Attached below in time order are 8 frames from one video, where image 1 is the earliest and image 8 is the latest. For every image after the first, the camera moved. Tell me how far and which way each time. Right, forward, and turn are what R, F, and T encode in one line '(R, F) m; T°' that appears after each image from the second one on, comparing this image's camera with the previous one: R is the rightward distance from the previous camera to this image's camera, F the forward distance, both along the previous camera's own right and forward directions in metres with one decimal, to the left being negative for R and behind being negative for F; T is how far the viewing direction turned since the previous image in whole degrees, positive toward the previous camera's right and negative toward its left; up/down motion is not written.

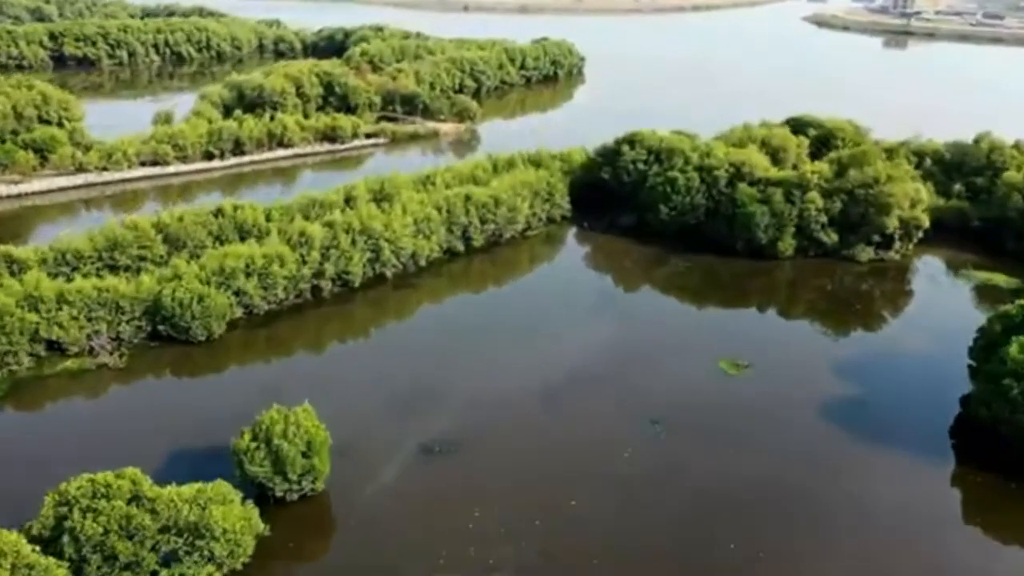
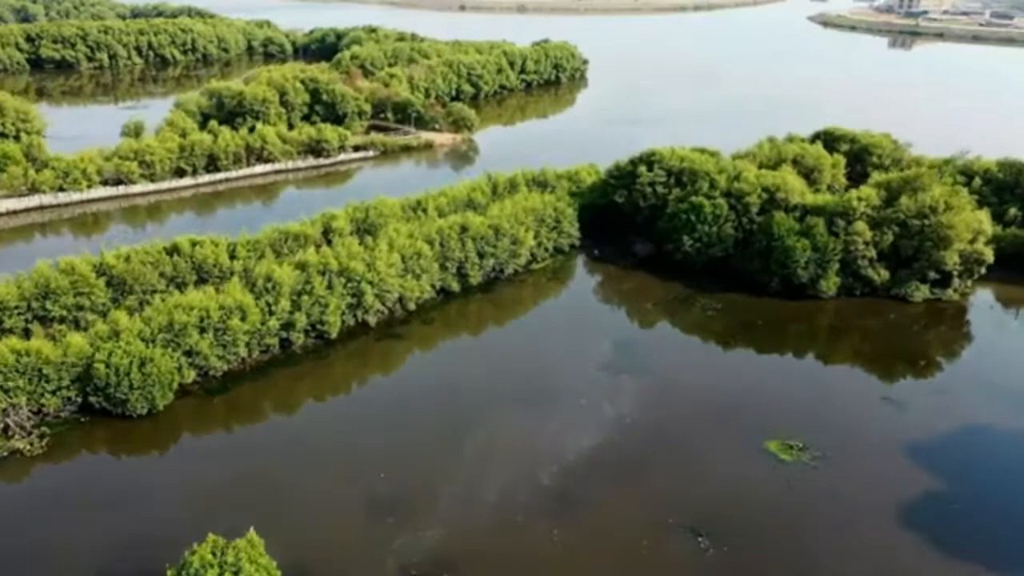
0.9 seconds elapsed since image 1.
(-0.2, +5.3) m; 0°
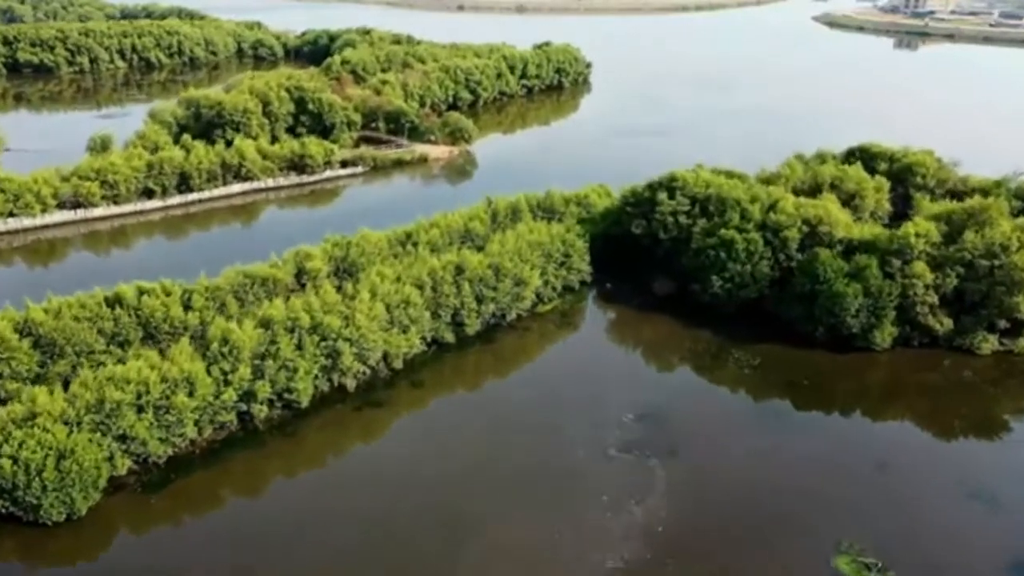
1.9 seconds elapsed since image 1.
(-0.1, +5.0) m; 0°
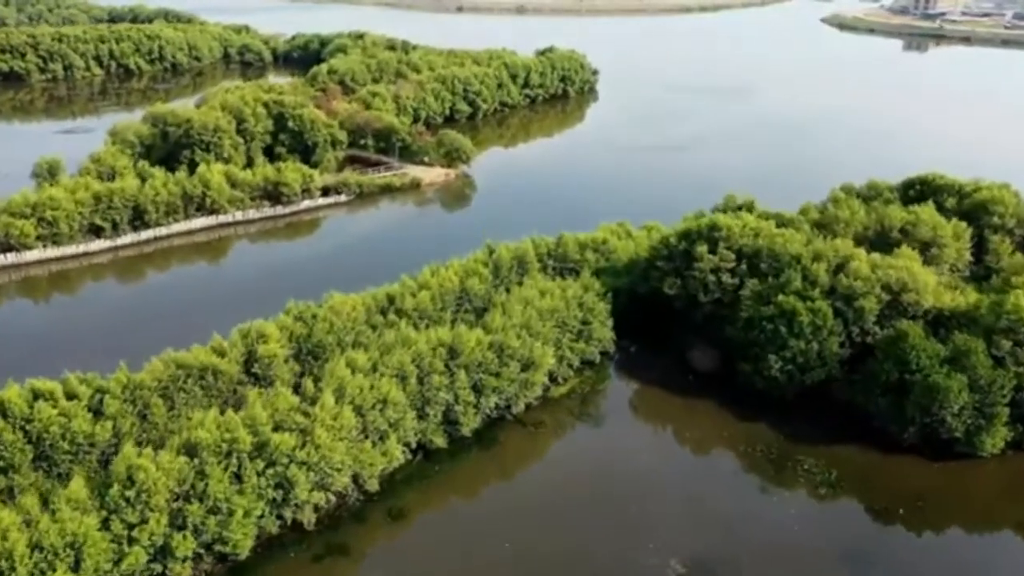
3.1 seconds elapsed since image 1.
(-0.2, +6.6) m; 0°
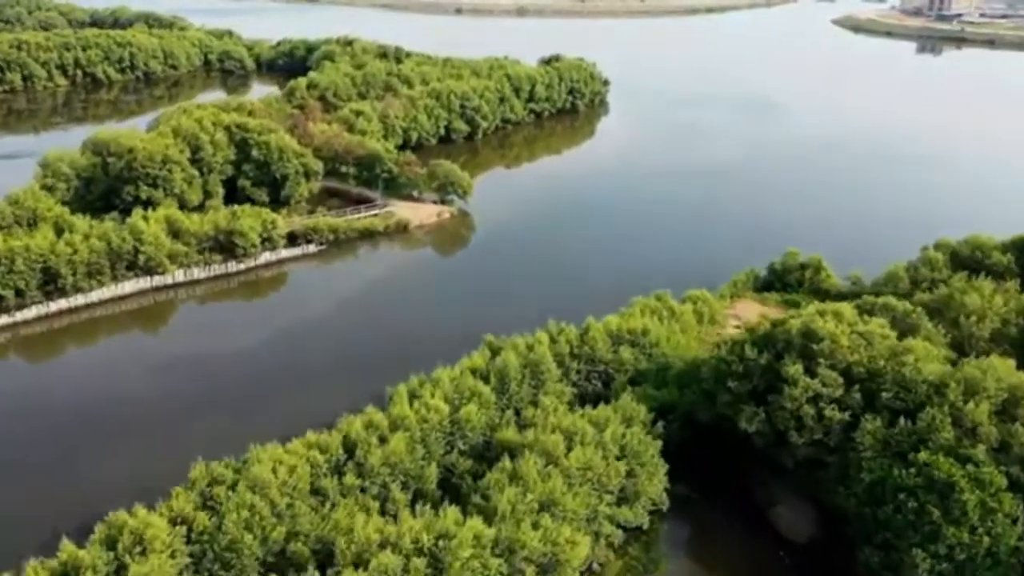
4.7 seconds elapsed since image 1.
(-0.3, +8.9) m; 0°
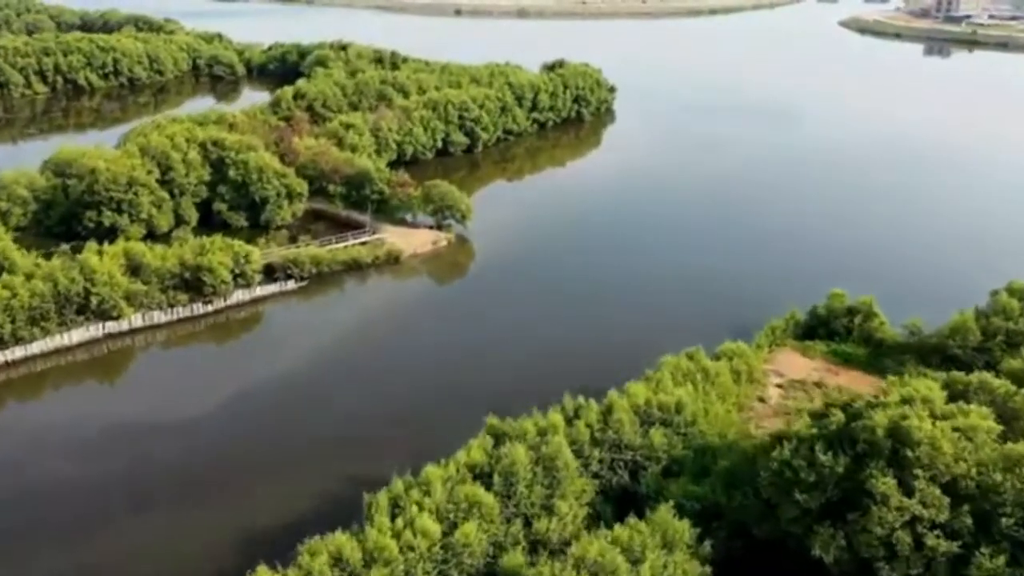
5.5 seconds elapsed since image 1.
(-0.2, +4.6) m; 0°
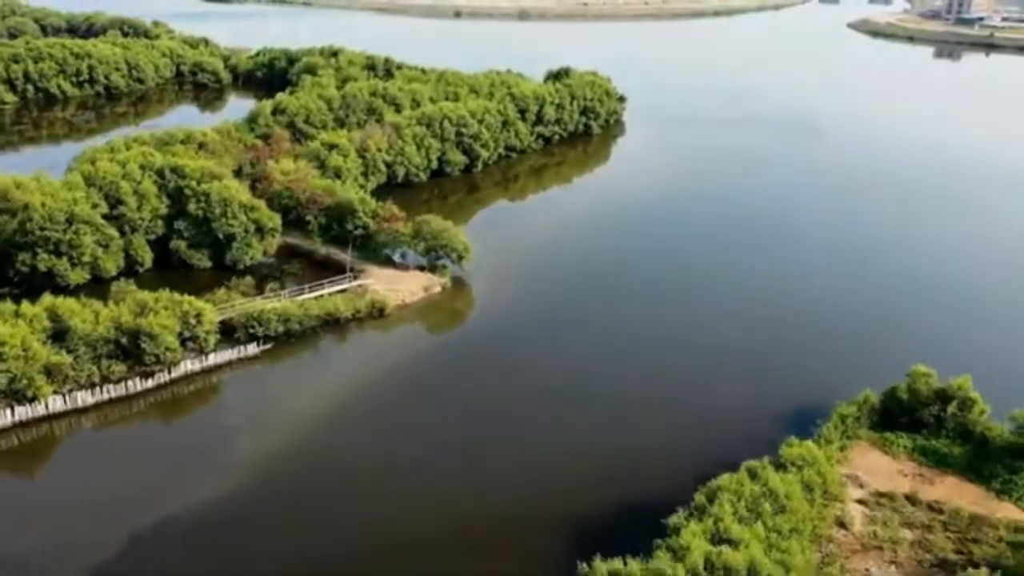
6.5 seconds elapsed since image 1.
(-0.2, +6.1) m; 0°
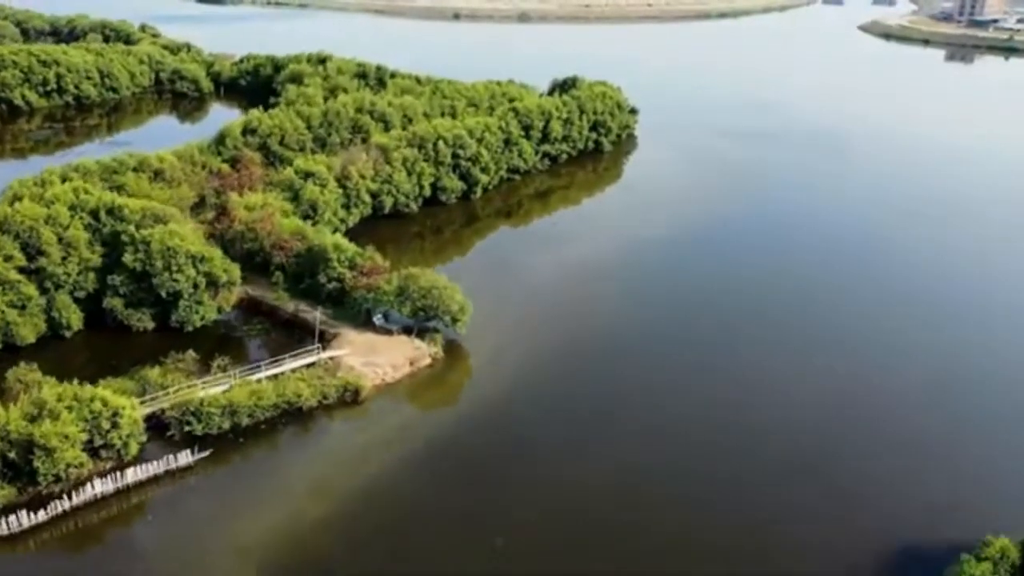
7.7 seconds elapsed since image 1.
(-0.2, +6.7) m; 0°
